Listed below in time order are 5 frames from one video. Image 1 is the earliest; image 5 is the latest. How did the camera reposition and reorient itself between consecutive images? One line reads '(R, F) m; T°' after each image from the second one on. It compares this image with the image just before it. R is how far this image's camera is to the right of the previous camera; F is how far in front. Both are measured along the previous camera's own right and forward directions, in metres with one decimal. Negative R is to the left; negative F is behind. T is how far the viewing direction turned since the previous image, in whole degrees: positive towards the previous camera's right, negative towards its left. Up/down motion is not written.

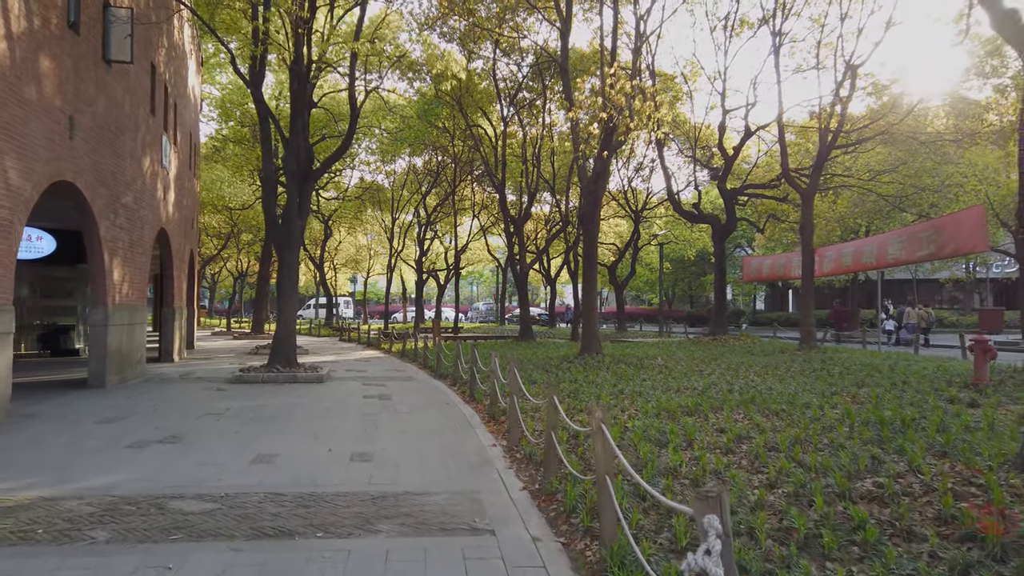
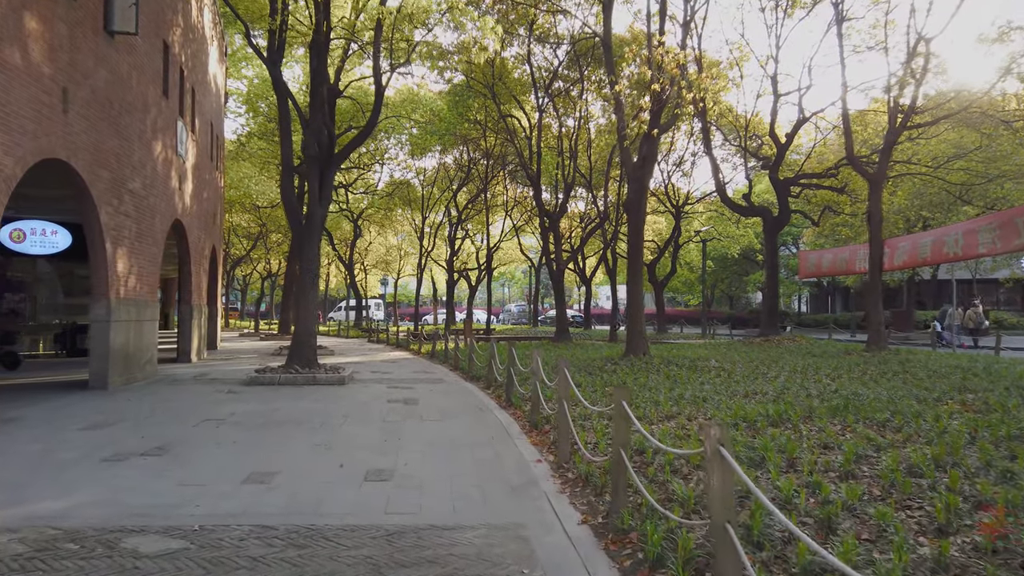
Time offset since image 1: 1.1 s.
(-0.2, +1.3) m; -2°
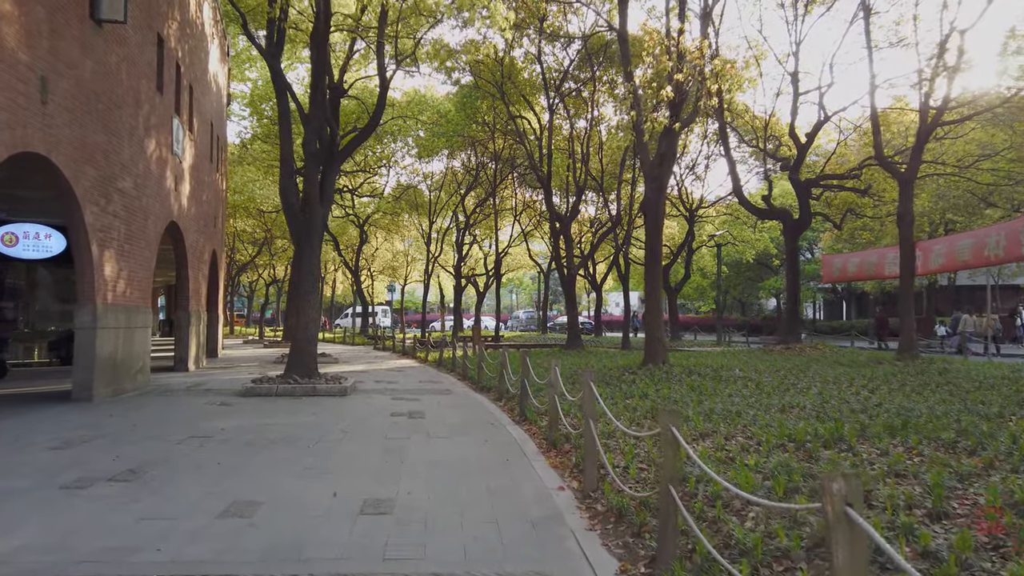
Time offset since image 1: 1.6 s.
(-0.1, +0.8) m; -1°
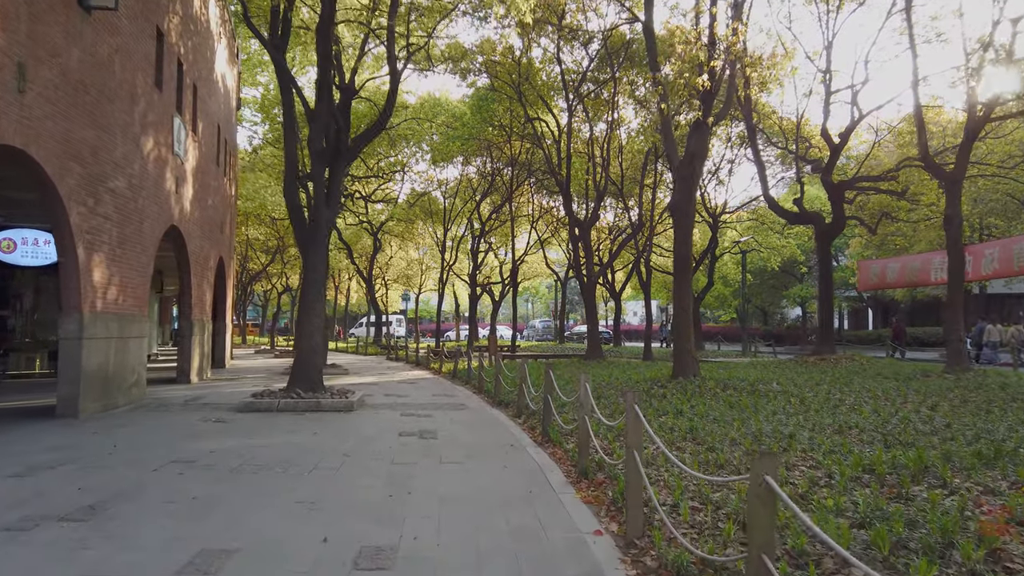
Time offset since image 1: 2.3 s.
(-0.1, +0.9) m; -1°
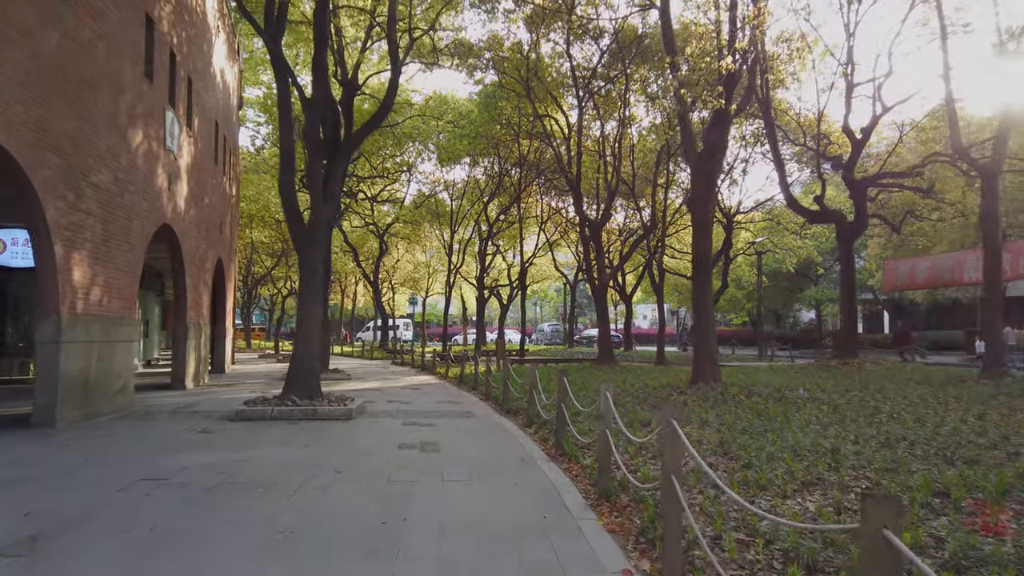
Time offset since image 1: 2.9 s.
(0.0, +0.7) m; -1°
